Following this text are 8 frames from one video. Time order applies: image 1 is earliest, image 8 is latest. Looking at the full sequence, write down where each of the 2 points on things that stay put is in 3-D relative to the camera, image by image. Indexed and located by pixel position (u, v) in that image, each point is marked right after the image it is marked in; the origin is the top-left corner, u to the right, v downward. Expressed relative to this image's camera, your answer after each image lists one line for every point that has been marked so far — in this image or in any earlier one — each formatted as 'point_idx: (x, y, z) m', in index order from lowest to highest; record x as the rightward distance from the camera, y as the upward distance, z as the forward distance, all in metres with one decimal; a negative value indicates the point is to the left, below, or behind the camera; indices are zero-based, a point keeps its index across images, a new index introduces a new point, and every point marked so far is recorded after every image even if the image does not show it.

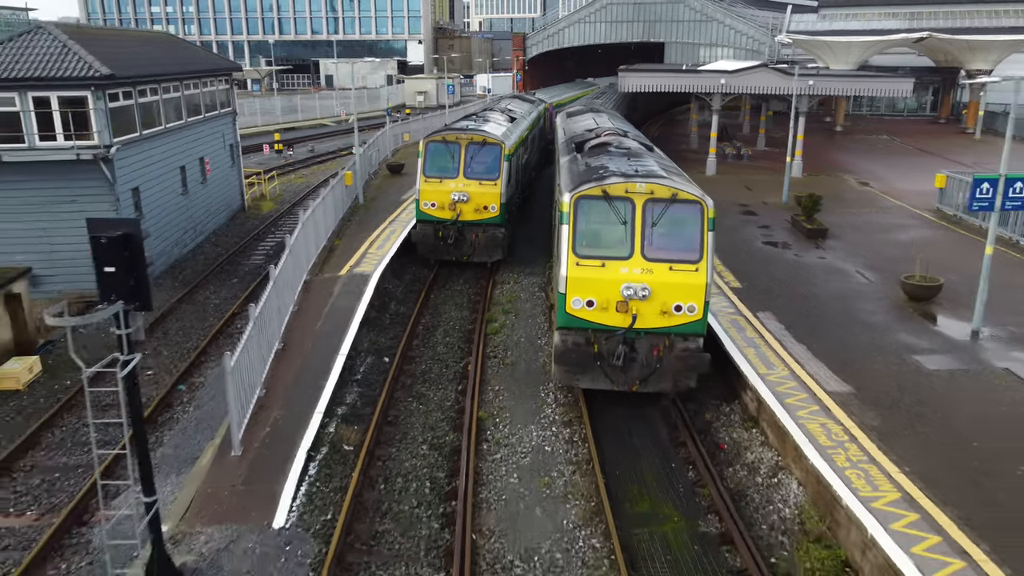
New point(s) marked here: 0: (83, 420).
0: (-4.8, -1.5, +9.2) m
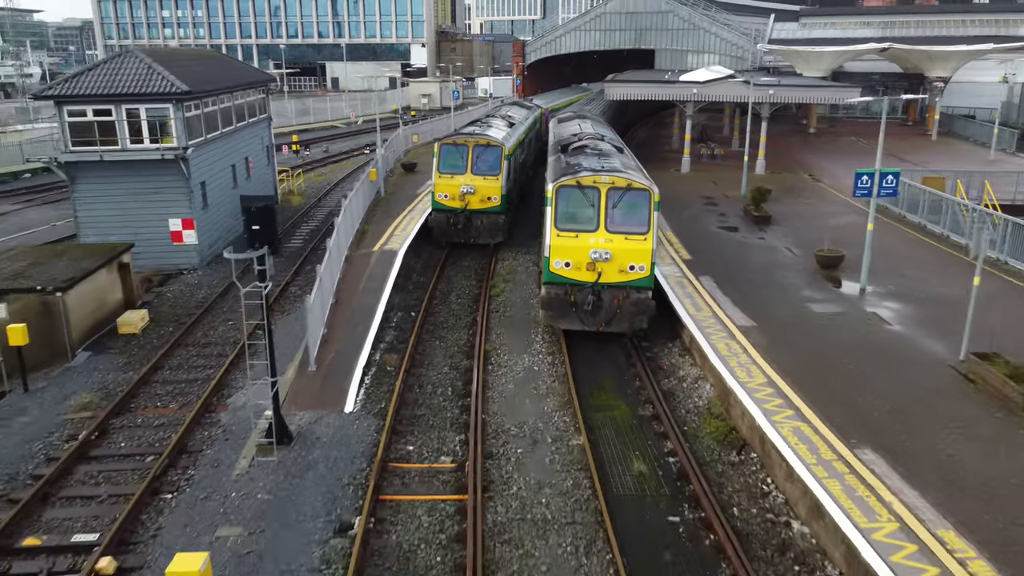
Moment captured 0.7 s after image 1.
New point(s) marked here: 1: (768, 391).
0: (-4.8, -1.0, +12.3) m
1: (+2.9, -1.2, +9.2) m
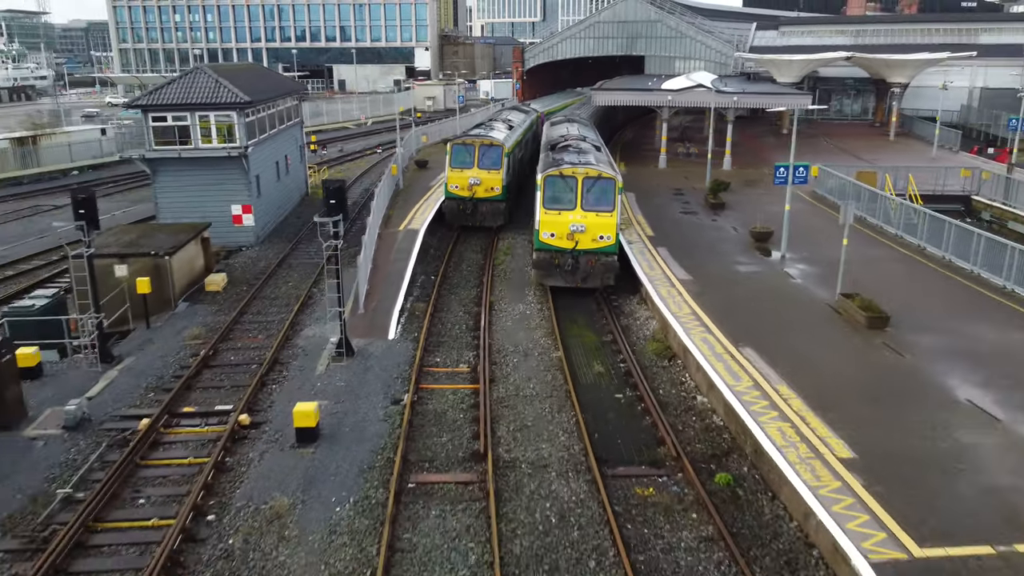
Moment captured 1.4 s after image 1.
0: (-4.9, -0.3, +16.1) m
1: (+2.8, -0.5, +13.0) m
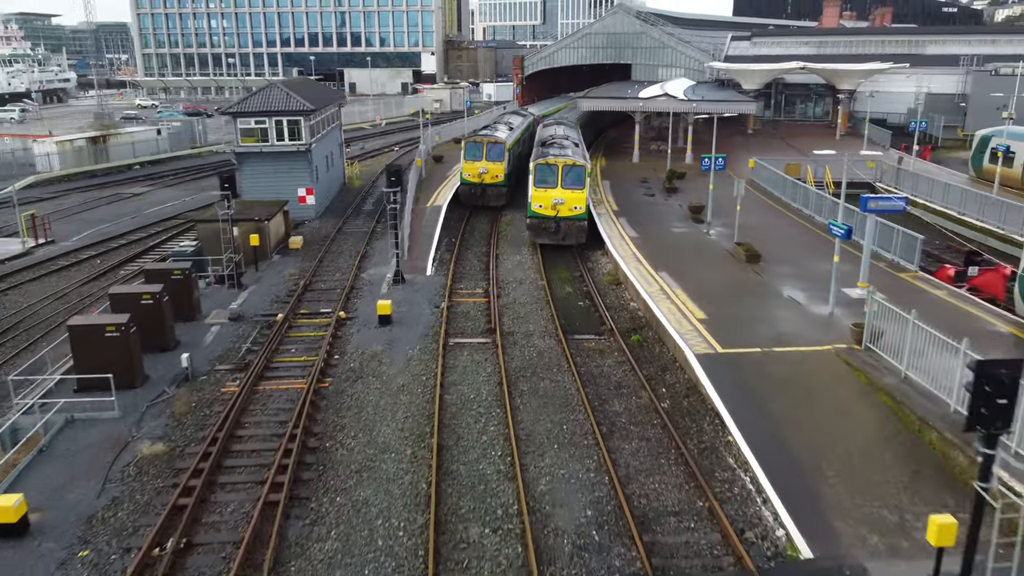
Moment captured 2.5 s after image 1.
0: (-4.9, +0.9, +22.5) m
1: (+2.8, +0.7, +19.4) m
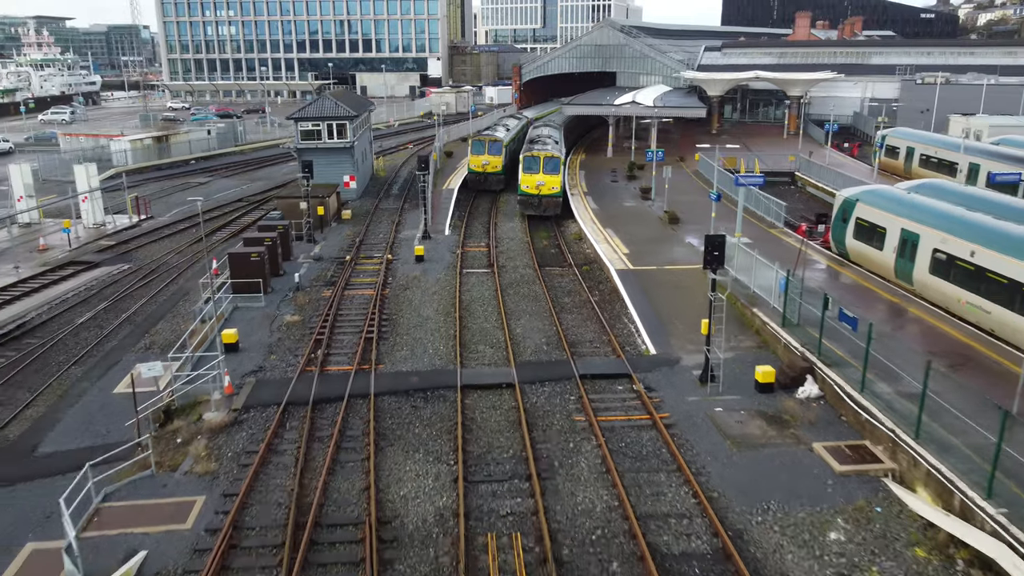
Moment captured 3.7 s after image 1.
0: (-5.1, +2.4, +30.7) m
1: (+2.6, +2.2, +27.6) m
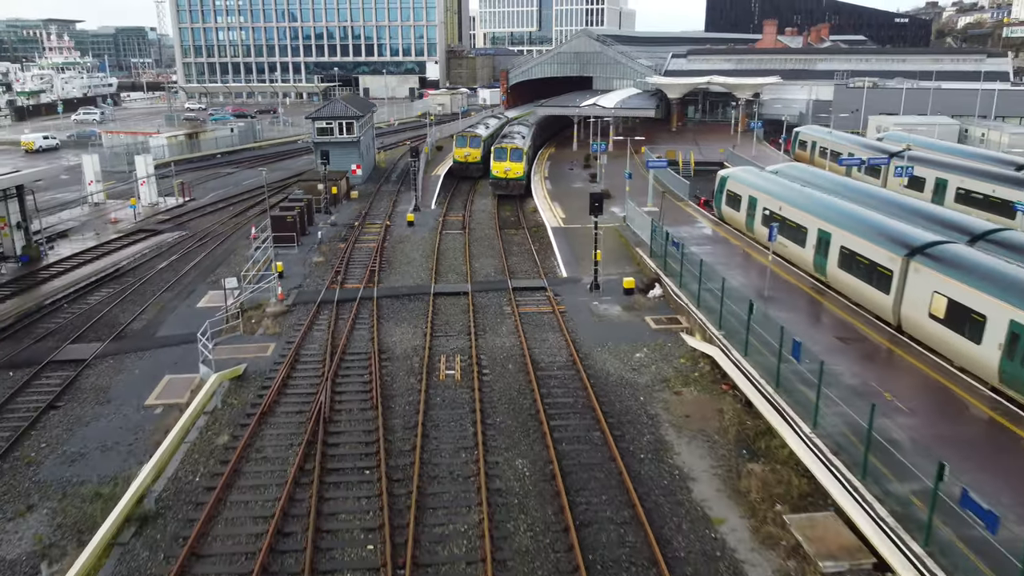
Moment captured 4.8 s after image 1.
0: (-6.3, +4.1, +38.9) m
1: (+1.4, +3.9, +35.7) m
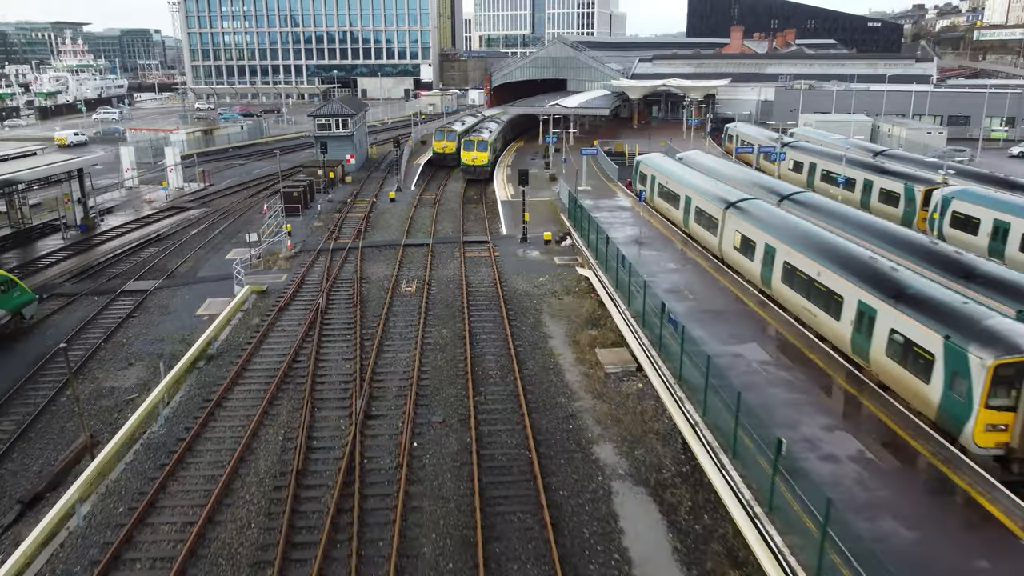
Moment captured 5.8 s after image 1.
0: (-8.2, +5.9, +46.9) m
1: (-0.5, +5.8, +43.7) m
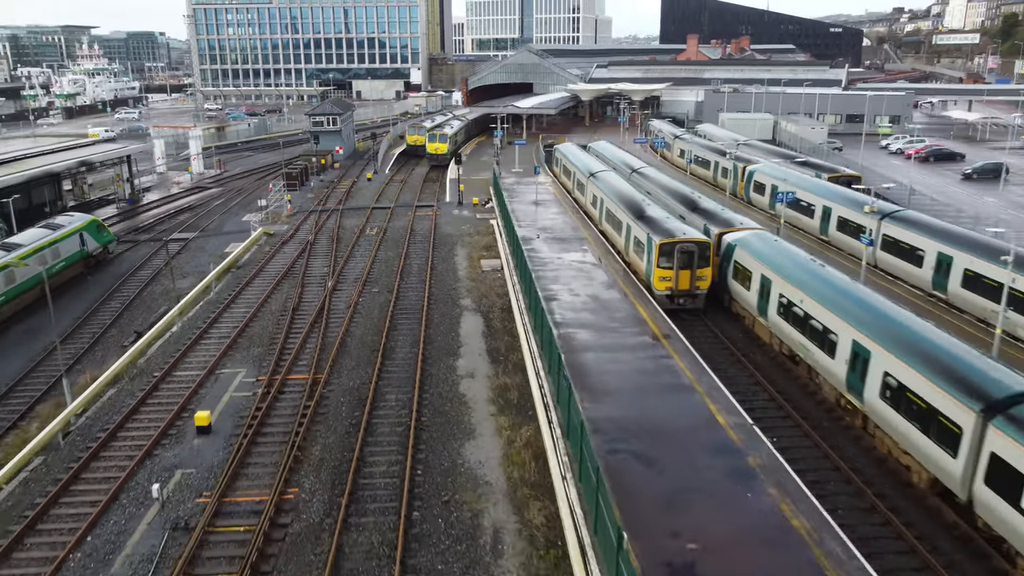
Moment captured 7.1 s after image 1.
0: (-11.5, +8.6, +58.9) m
1: (-3.8, +8.4, +55.7) m
